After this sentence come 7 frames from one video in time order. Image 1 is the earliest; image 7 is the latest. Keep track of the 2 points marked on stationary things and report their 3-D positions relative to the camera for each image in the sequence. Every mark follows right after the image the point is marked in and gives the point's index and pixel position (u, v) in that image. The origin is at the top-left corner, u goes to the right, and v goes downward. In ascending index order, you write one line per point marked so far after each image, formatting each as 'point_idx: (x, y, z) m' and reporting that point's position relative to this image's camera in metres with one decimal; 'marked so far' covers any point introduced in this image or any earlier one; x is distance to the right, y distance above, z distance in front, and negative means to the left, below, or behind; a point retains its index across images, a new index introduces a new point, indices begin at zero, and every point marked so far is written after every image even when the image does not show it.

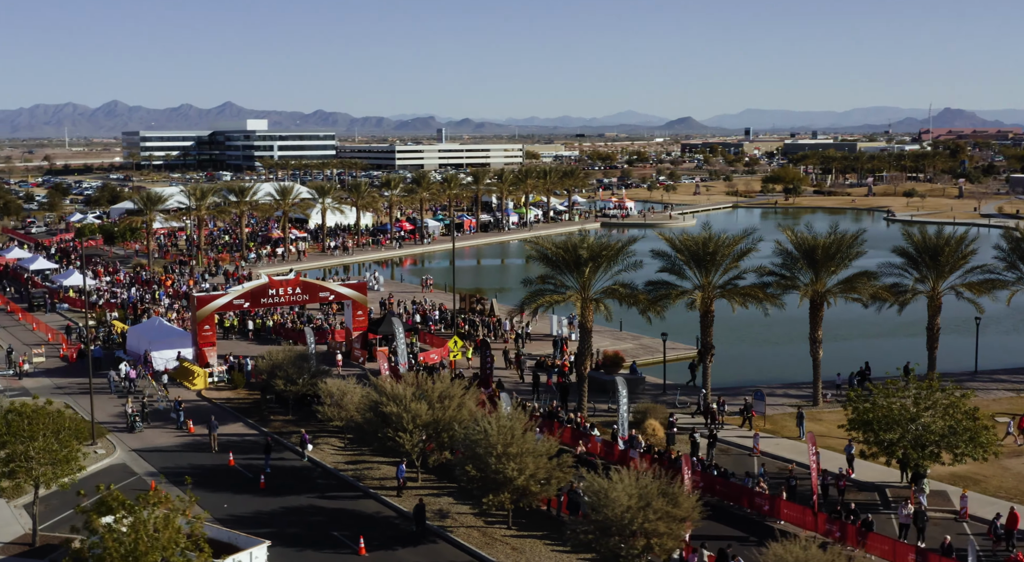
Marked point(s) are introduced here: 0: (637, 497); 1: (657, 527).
0: (+2.3, -4.1, +19.8) m
1: (+2.7, -4.6, +19.4) m
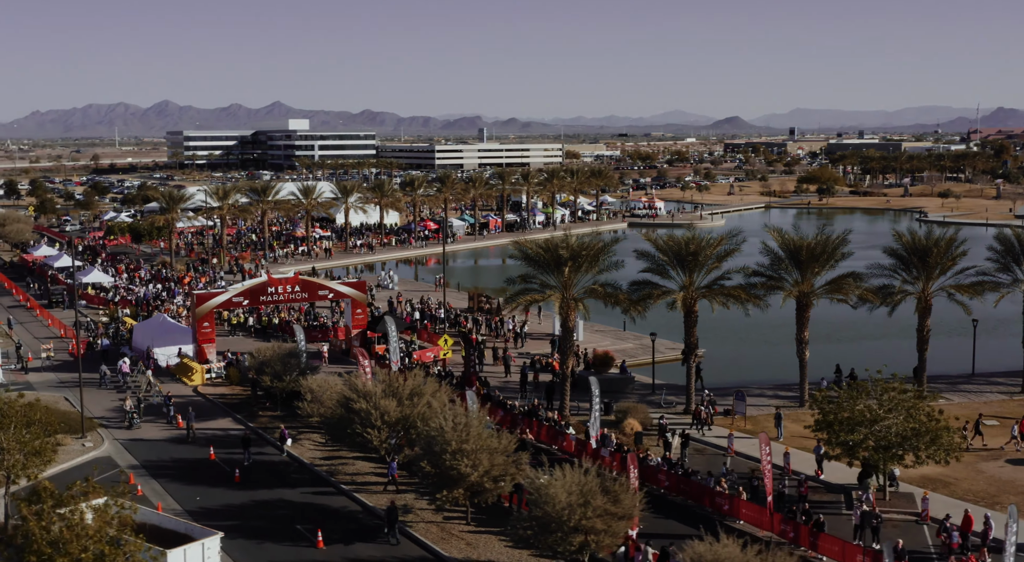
0: (+1.2, -4.1, +20.0) m
1: (+1.5, -4.6, +19.6) m
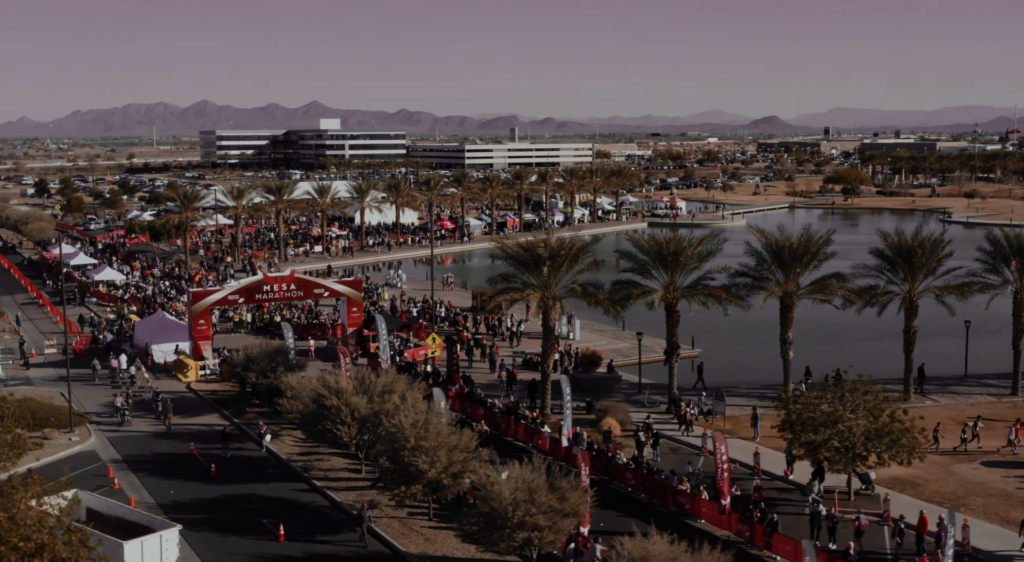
0: (+0.1, -4.1, +20.2) m
1: (+0.5, -4.6, +19.8) m
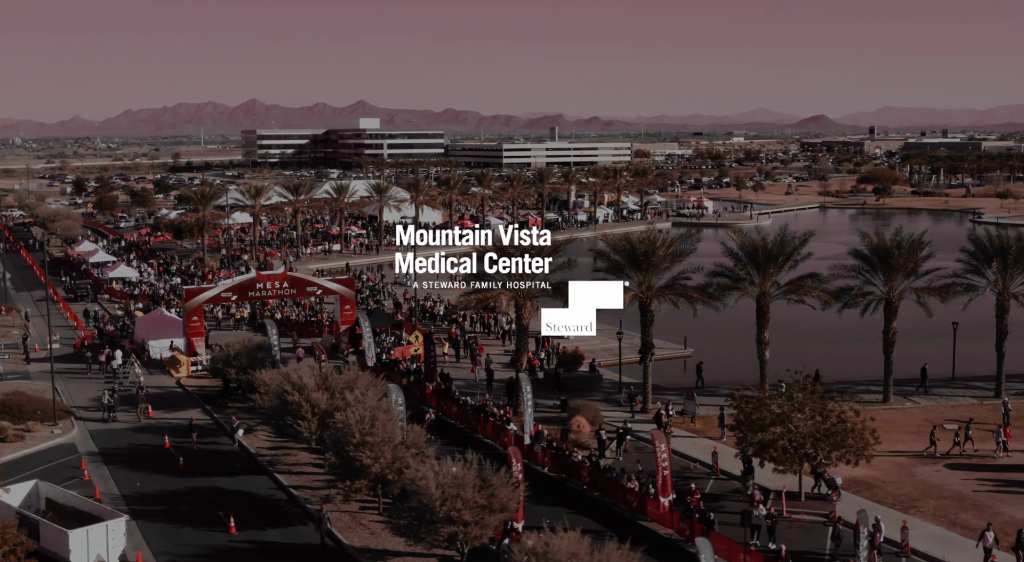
0: (-1.3, -4.1, +20.5) m
1: (-1.0, -4.6, +20.1) m
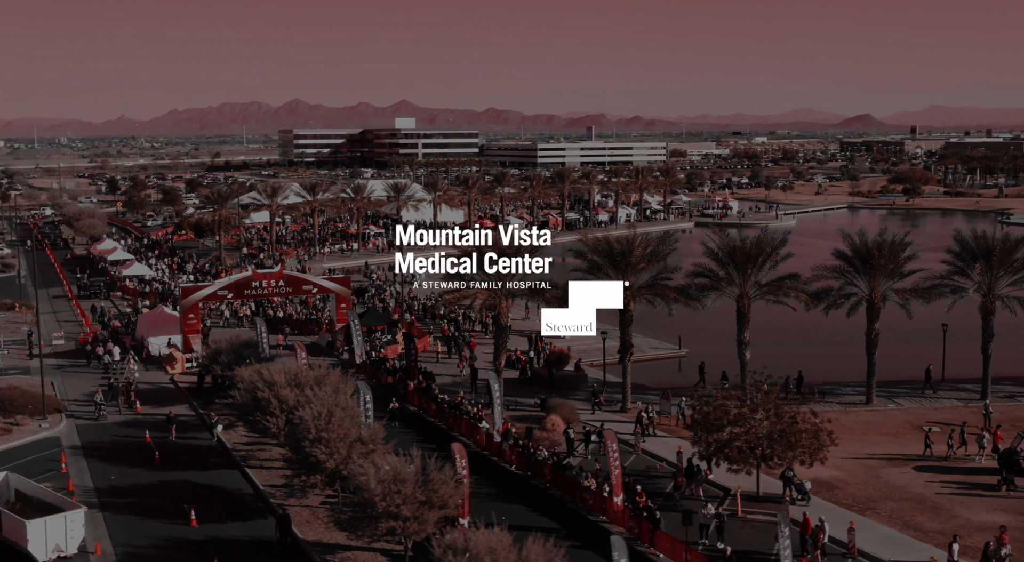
0: (-2.5, -4.1, +20.9) m
1: (-2.2, -4.6, +20.4) m
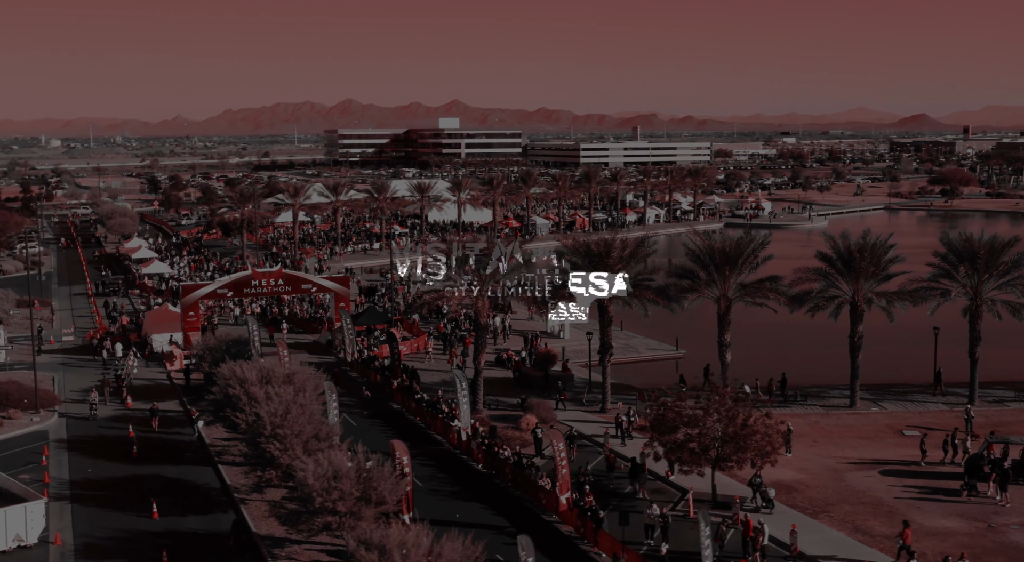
0: (-3.8, -4.1, +21.2) m
1: (-3.5, -4.6, +20.8) m
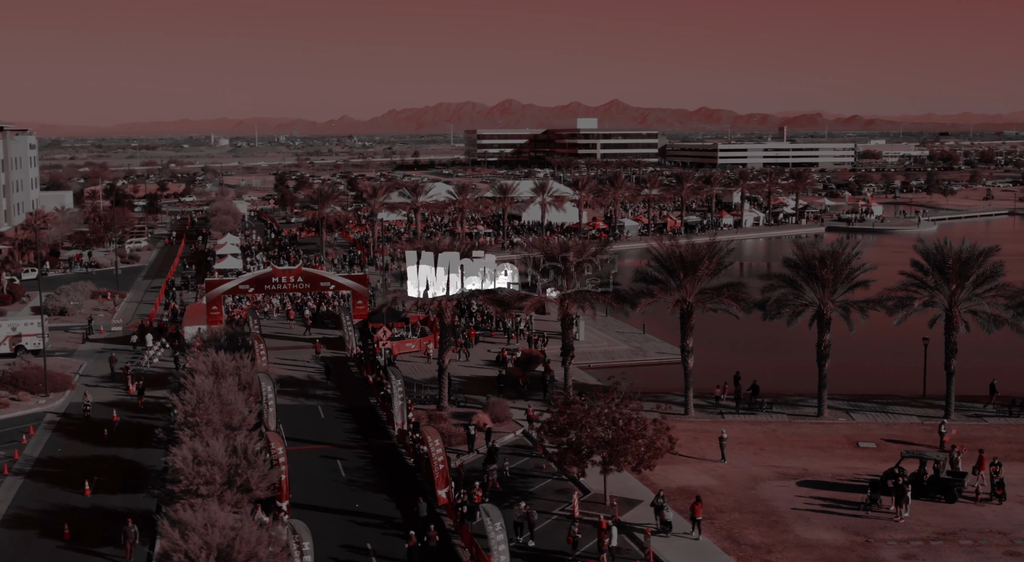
0: (-6.9, -4.0, +22.8) m
1: (-6.7, -4.5, +22.4) m
